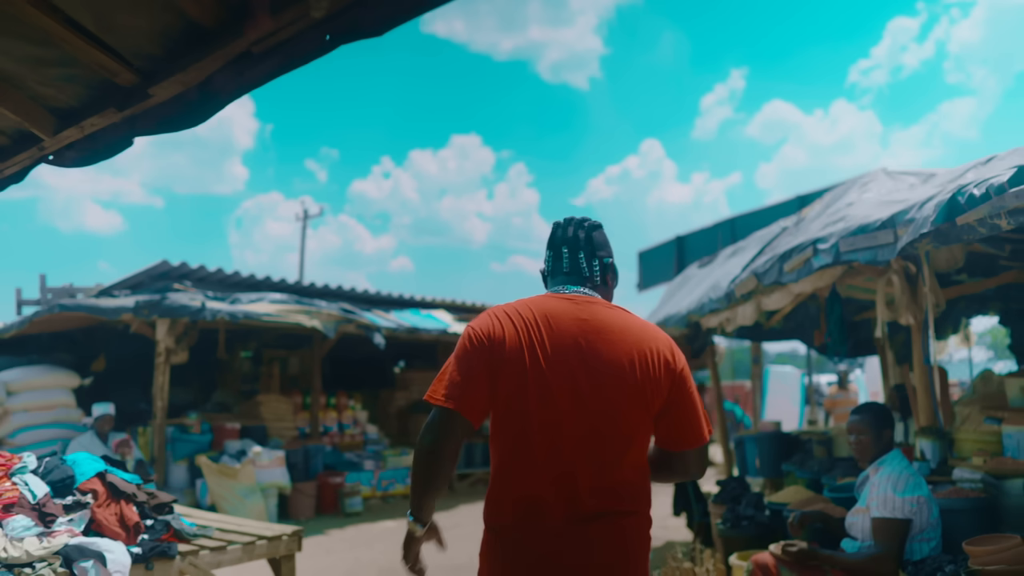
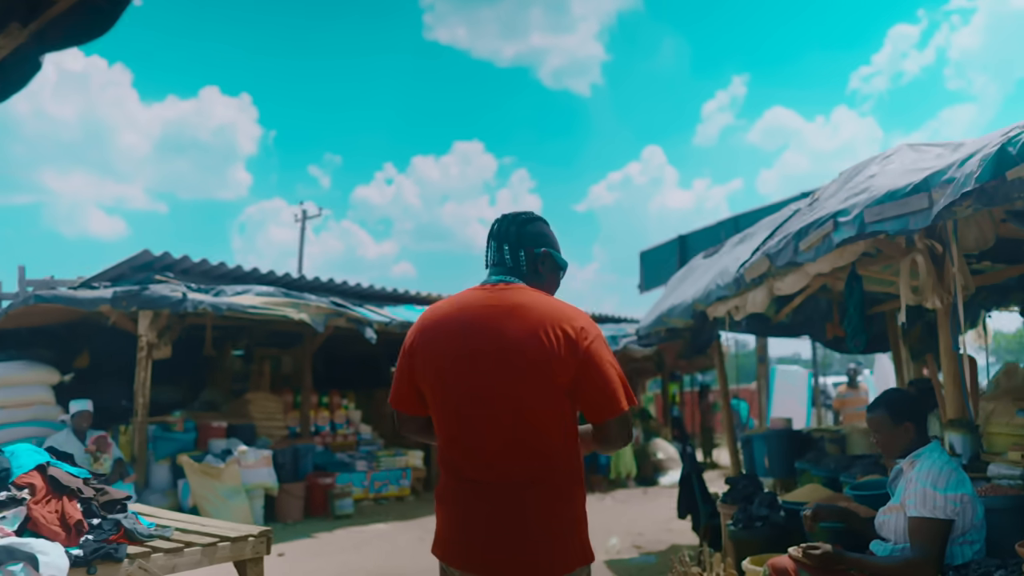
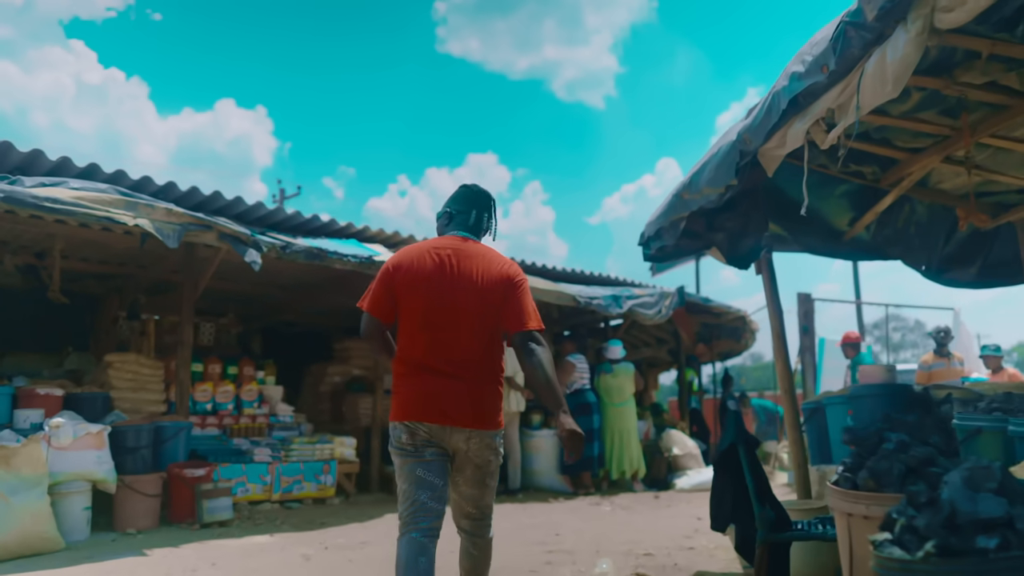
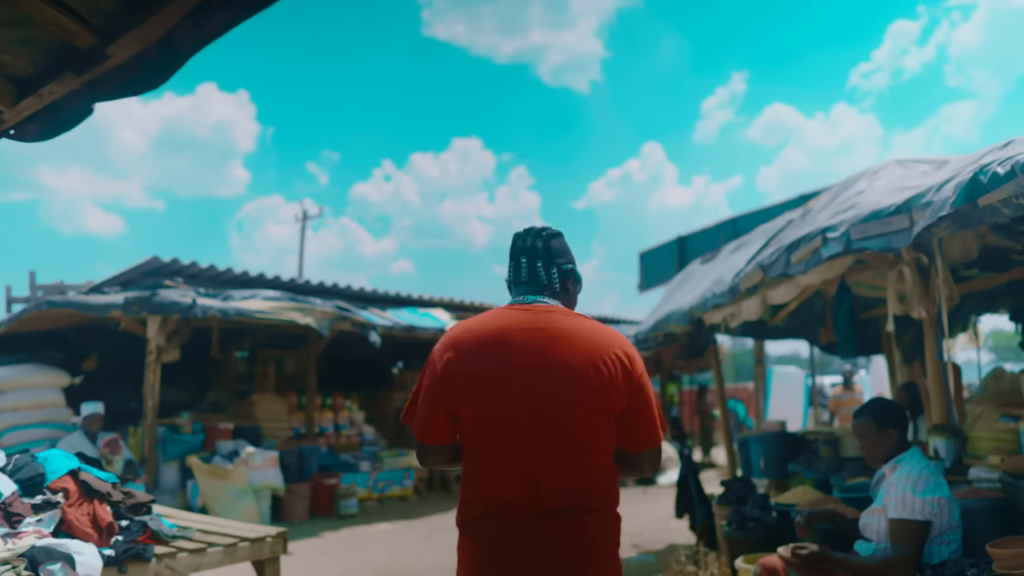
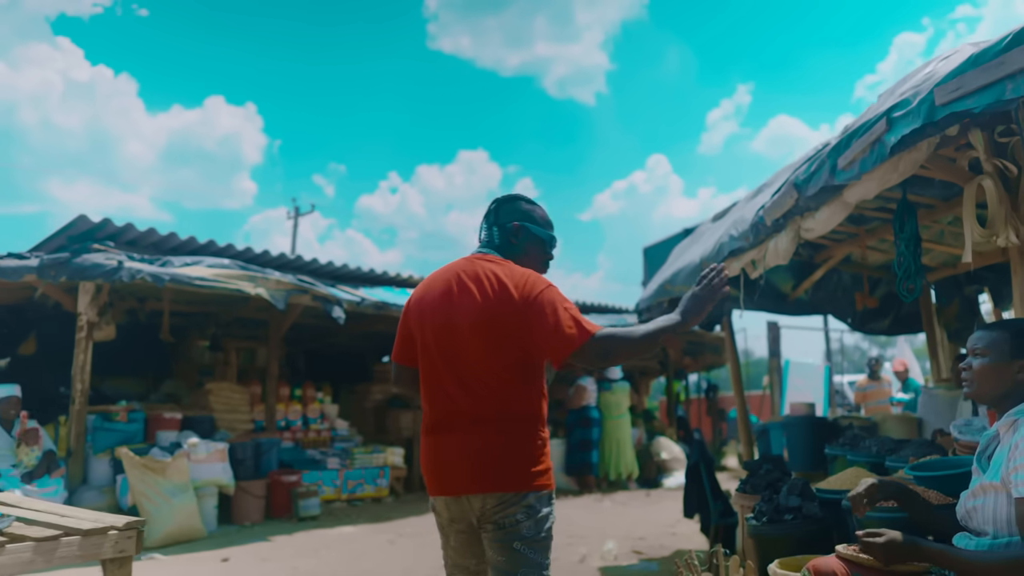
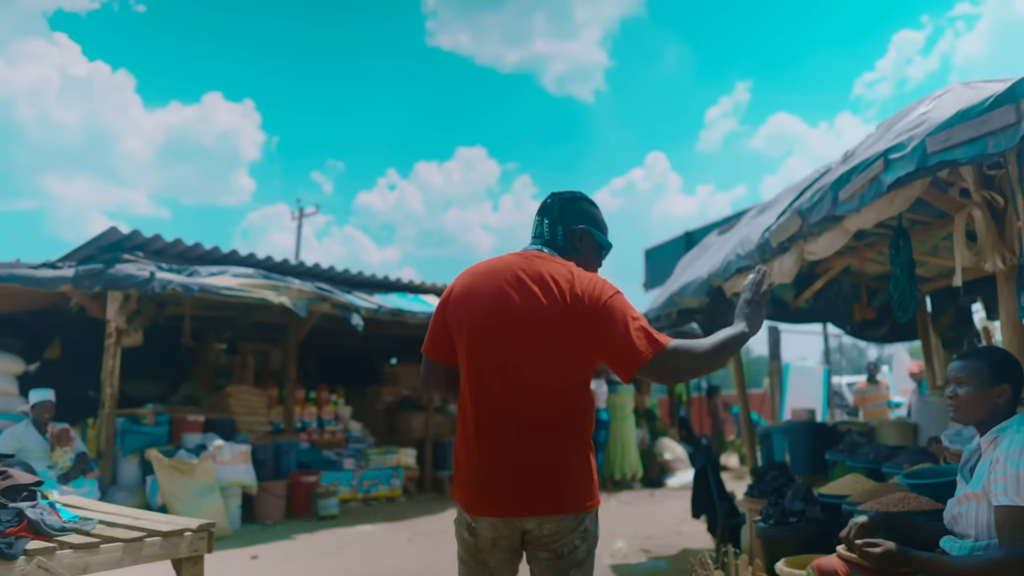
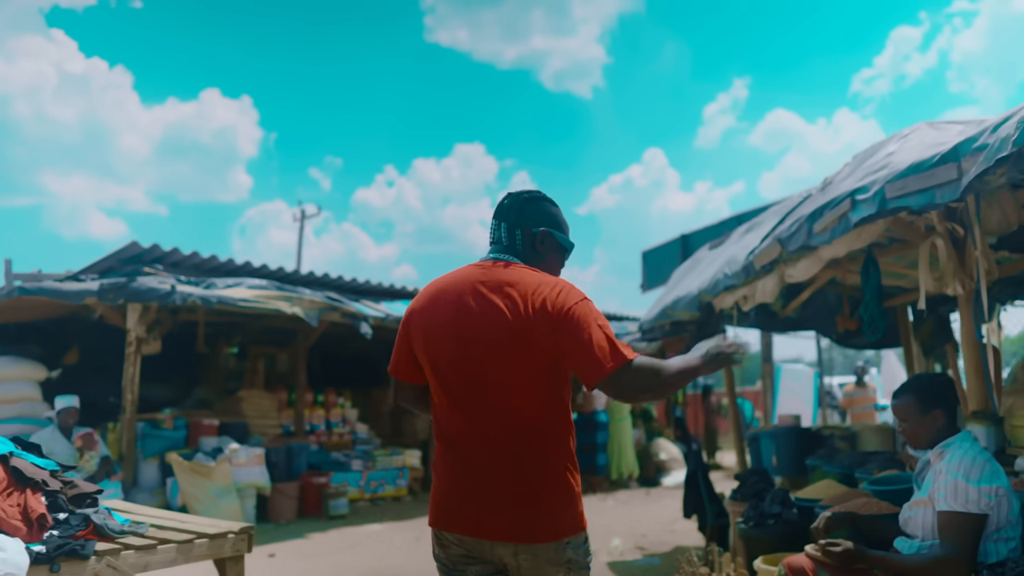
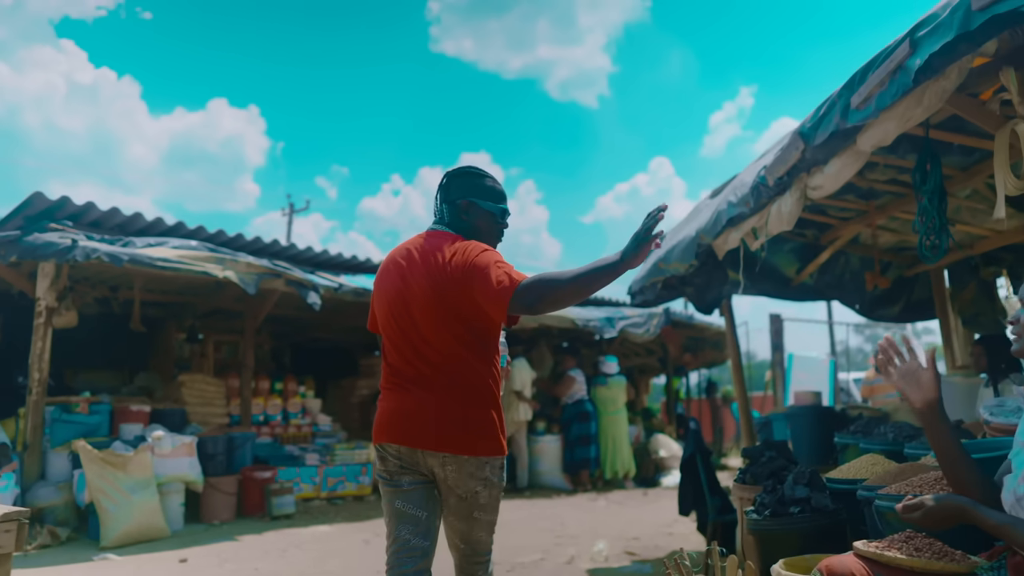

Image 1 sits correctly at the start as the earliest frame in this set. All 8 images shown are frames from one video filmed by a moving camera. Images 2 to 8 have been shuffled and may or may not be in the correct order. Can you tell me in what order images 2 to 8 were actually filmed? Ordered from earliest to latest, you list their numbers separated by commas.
4, 2, 7, 6, 5, 8, 3
